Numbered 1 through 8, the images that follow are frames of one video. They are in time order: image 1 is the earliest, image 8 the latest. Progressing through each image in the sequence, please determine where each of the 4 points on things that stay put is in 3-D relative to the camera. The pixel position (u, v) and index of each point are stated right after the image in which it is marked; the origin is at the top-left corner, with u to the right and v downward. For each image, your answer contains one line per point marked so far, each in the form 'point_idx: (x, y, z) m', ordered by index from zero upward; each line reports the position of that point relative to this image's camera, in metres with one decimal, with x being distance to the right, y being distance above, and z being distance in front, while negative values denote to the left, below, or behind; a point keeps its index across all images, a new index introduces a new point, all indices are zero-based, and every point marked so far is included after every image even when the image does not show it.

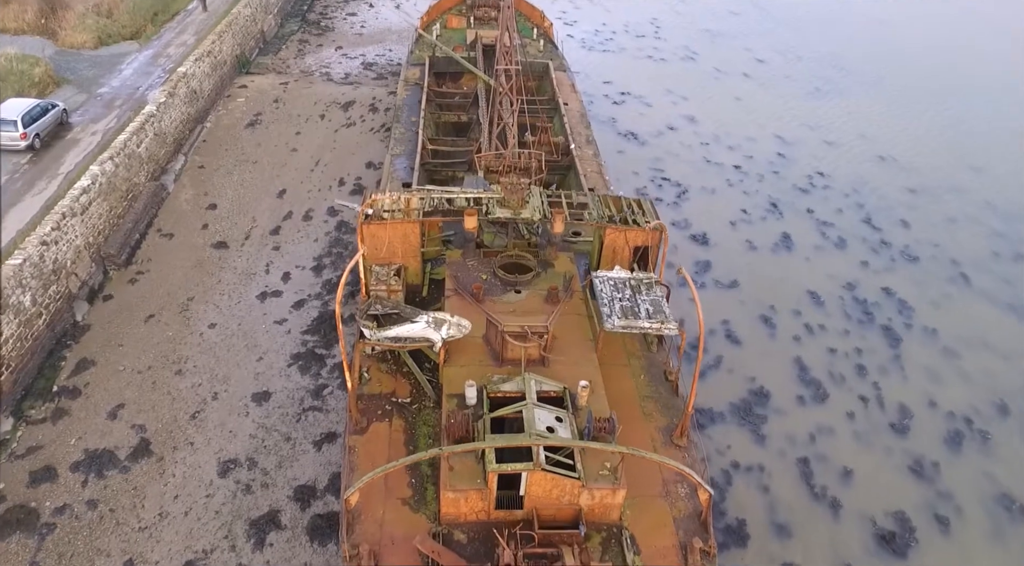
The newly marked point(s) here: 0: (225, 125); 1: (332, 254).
0: (-7.1, +3.9, +16.5) m
1: (-3.4, +0.5, +12.5) m
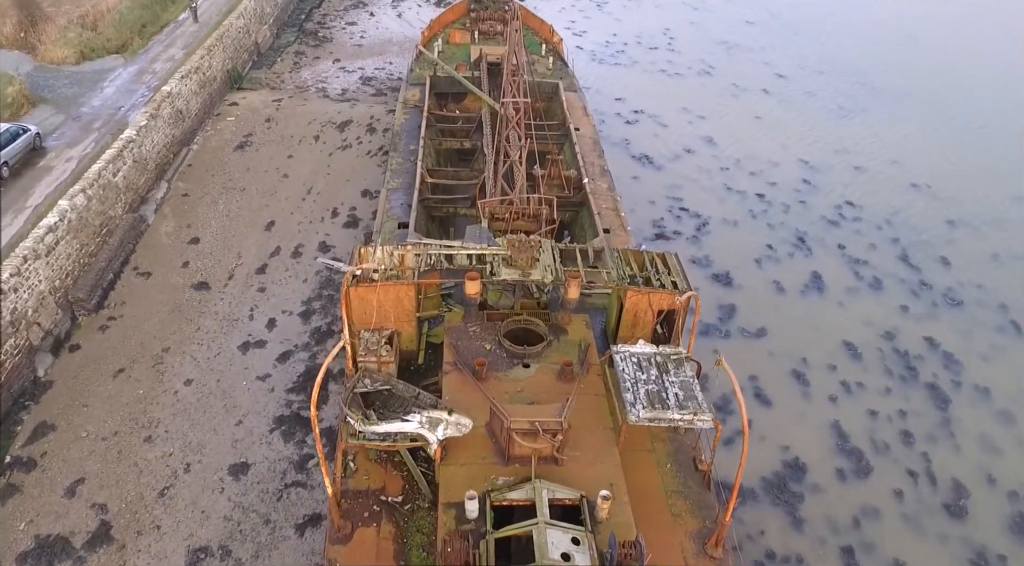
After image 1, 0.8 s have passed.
0: (-6.9, +3.1, +15.4) m
1: (-3.3, -0.2, +11.5) m
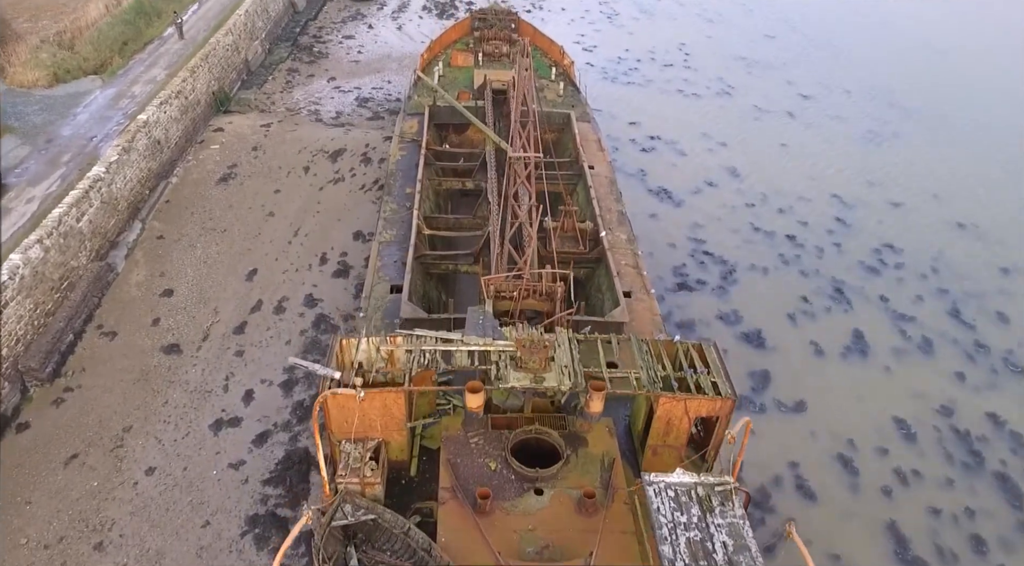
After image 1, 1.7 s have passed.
0: (-6.8, +2.2, +14.2) m
1: (-3.1, -1.2, +10.2) m
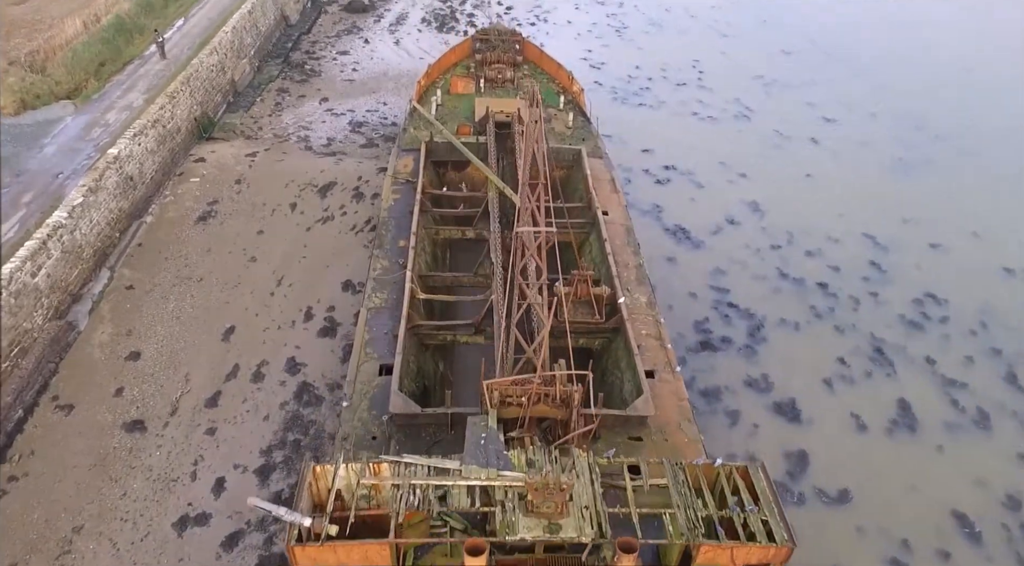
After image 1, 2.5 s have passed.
0: (-6.7, +1.2, +13.1) m
1: (-3.1, -2.2, +9.1) m
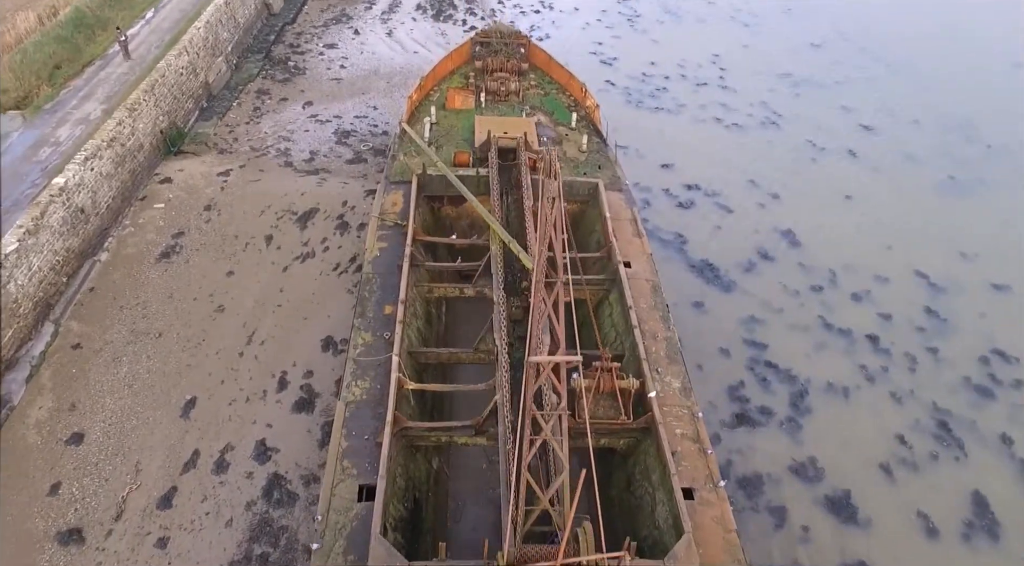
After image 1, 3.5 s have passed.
0: (-6.6, +0.4, +11.5) m
1: (-3.0, -3.1, +7.6) m
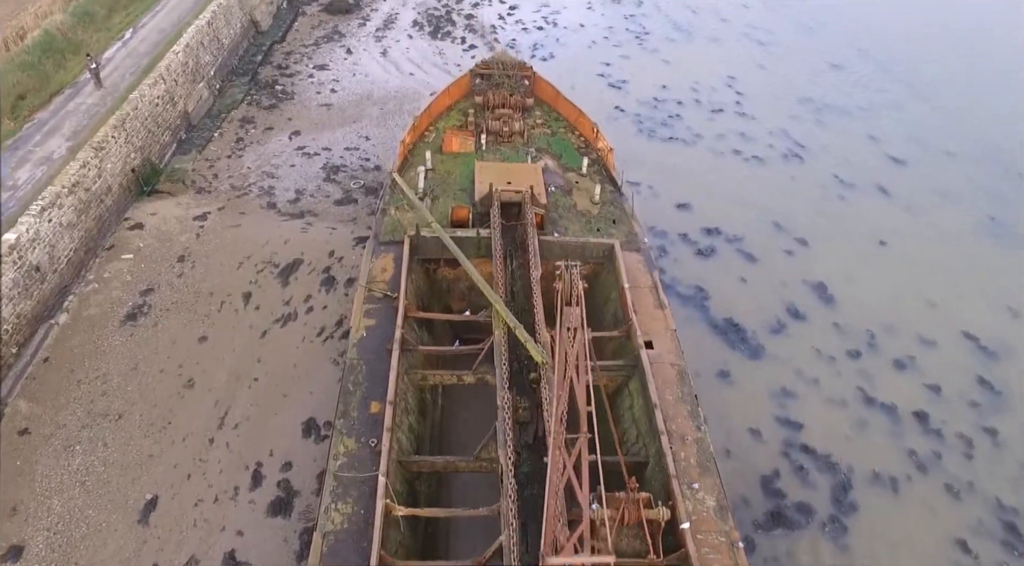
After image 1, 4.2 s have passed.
0: (-6.5, -0.6, +10.3) m
1: (-2.9, -4.1, +6.5) m
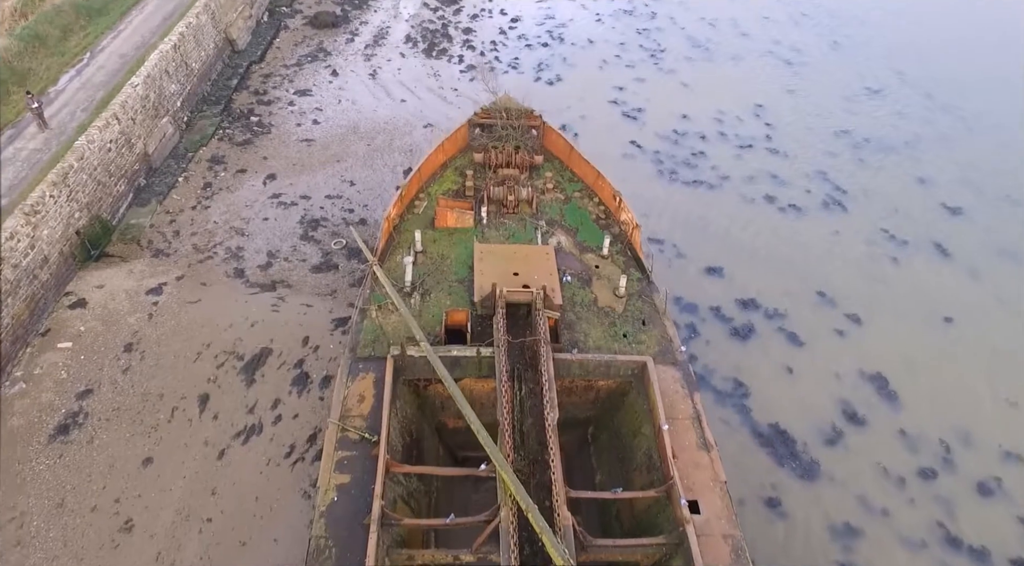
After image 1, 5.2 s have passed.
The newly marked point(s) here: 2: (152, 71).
0: (-6.5, -2.0, +8.6) m
1: (-2.8, -5.6, +4.9) m
2: (-7.5, +4.4, +14.0) m
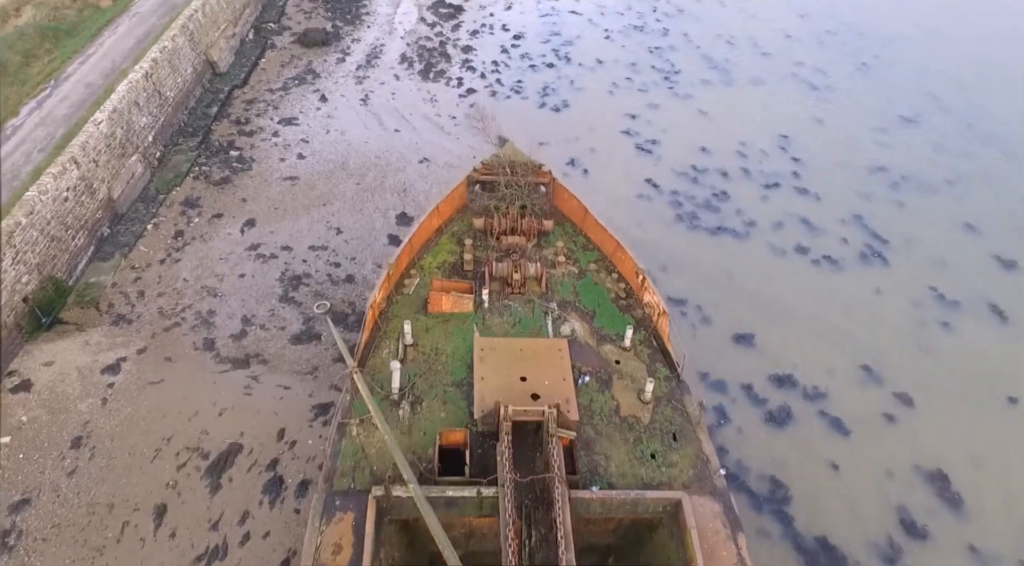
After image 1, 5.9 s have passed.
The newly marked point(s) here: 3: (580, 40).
0: (-6.4, -3.0, +7.3) m
1: (-2.7, -6.7, +3.6) m
2: (-7.5, +3.4, +12.7) m
3: (+1.9, +6.7, +18.4) m
